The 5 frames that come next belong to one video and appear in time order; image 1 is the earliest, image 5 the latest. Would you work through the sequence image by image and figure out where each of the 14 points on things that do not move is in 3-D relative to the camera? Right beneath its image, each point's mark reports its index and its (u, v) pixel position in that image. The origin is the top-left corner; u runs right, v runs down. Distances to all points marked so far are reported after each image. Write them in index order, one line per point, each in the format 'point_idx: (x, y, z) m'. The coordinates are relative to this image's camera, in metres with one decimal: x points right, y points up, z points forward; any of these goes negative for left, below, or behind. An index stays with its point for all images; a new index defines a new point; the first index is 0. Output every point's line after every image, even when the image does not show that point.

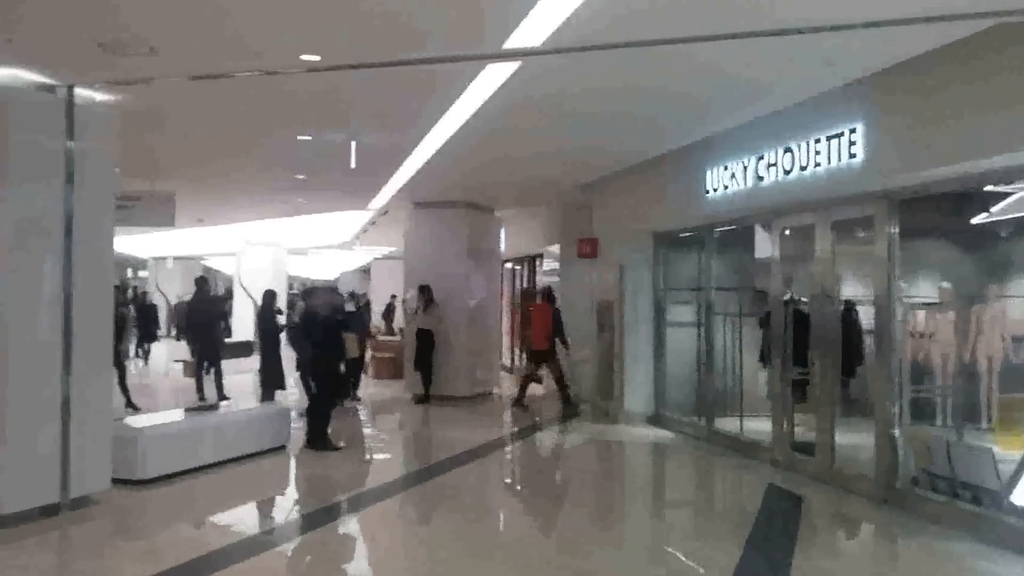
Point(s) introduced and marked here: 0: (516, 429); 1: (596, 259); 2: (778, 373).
0: (0.0, -0.9, +9.9) m
1: (+0.6, +0.2, +10.4) m
2: (+1.3, -0.4, +7.7) m
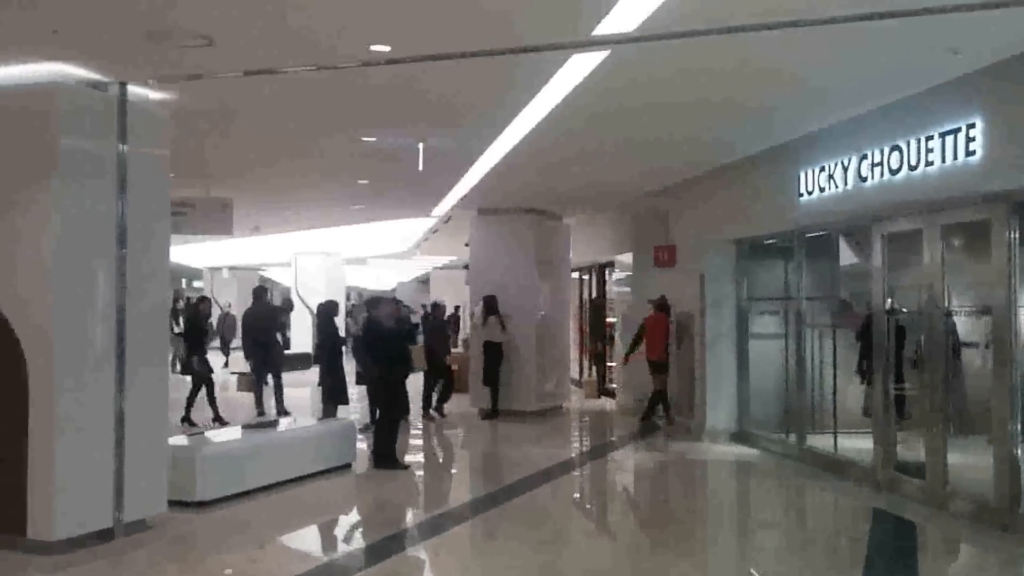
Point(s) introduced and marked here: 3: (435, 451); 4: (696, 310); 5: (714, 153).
0: (+0.5, -1.0, +9.4) m
1: (+1.1, +0.1, +9.9) m
2: (+1.7, -0.5, +7.1) m
3: (-0.5, -1.0, +9.4) m
4: (+1.1, -0.1, +9.2) m
5: (+1.1, +0.7, +8.0) m
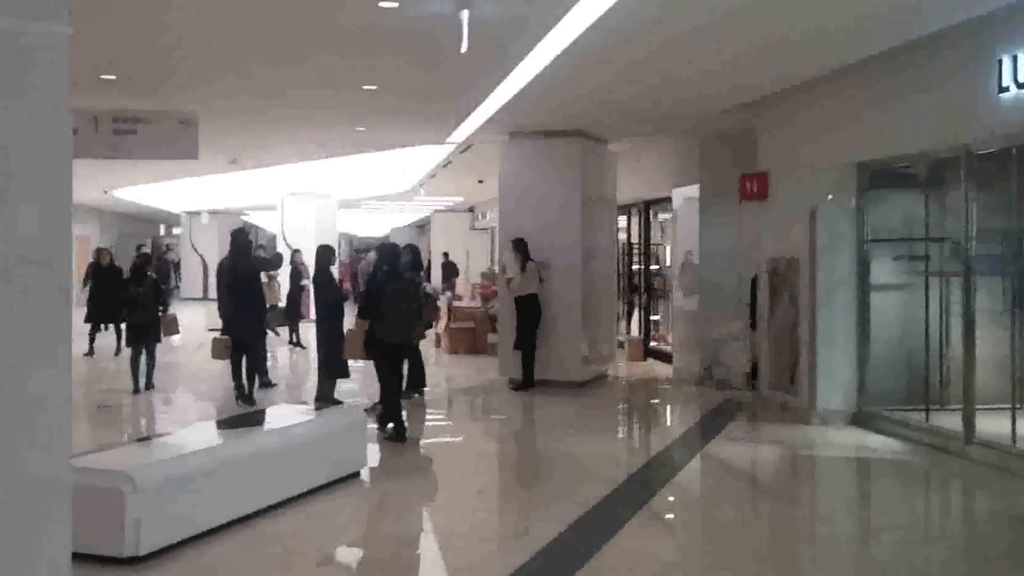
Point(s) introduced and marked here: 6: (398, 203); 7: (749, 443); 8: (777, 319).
0: (+0.7, -0.7, +7.4) m
1: (+1.3, +0.5, +7.8) m
2: (+2.0, -0.3, +5.1) m
3: (-0.2, -0.7, +7.4) m
4: (+1.4, +0.2, +7.2) m
5: (+1.3, +1.0, +5.9) m
6: (-1.3, +1.0, +17.9) m
7: (+1.0, -0.7, +6.6) m
8: (+1.3, -0.2, +7.6) m
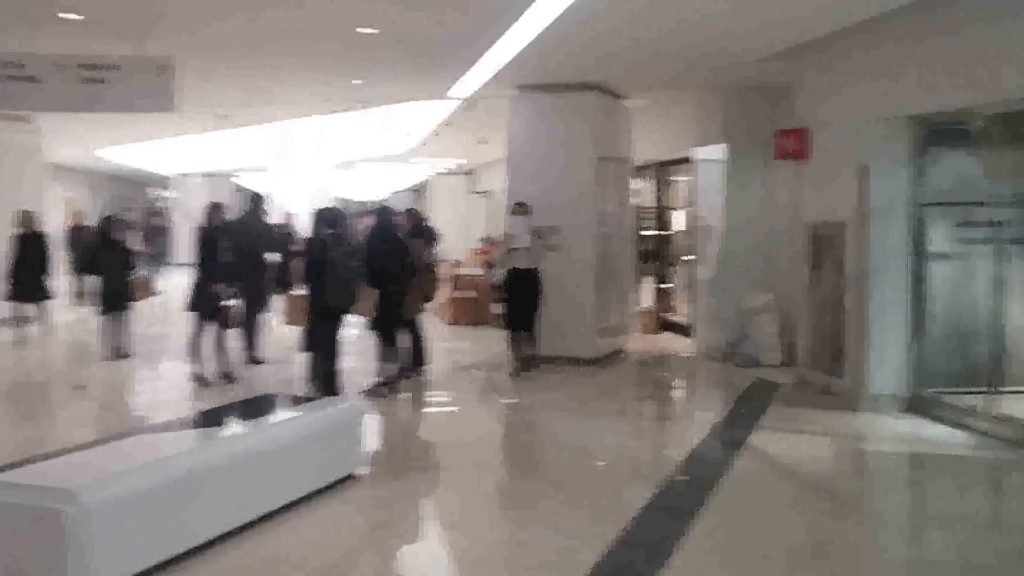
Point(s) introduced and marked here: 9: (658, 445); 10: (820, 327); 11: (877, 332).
0: (+0.8, -0.5, +6.7) m
1: (+1.4, +0.6, +7.1) m
2: (+2.0, -0.2, +4.4) m
3: (-0.2, -0.6, +6.7) m
4: (+1.4, +0.3, +6.5) m
5: (+1.4, +1.1, +5.2) m
6: (-1.3, +1.4, +17.2) m
7: (+1.1, -0.6, +5.9) m
8: (+1.4, 0.0, +6.8) m
9: (+0.6, -0.6, +5.8) m
10: (+1.4, -0.2, +6.9) m
11: (+1.5, -0.2, +6.3) m
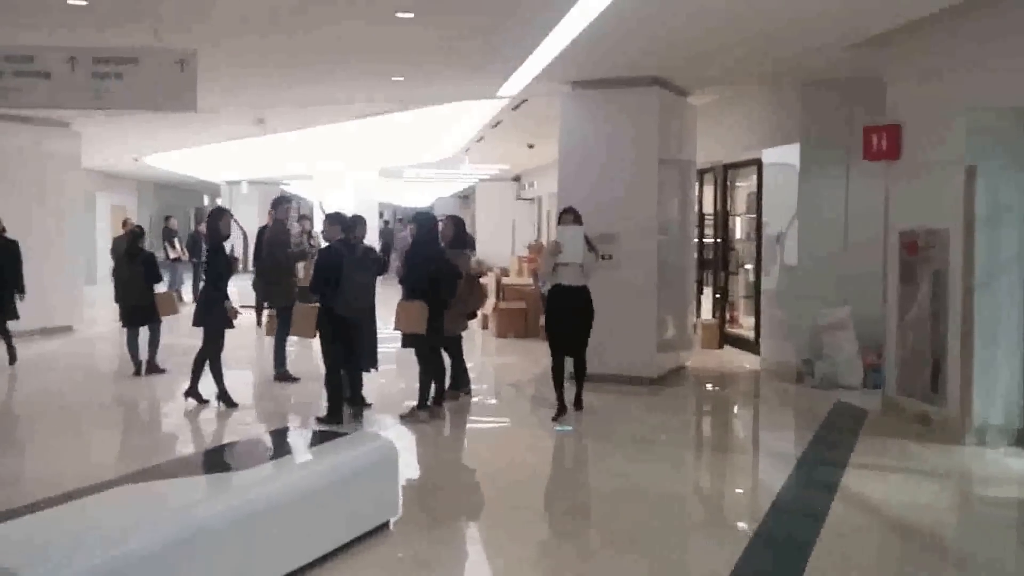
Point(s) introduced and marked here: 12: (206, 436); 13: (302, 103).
0: (+1.0, -0.6, +6.0) m
1: (+1.6, +0.5, +6.4) m
2: (+2.2, -0.2, +3.7) m
3: (0.0, -0.6, +6.1) m
4: (+1.6, +0.2, +5.8) m
5: (+1.6, +1.0, +4.5) m
6: (-0.8, +1.3, +16.5) m
7: (+1.3, -0.6, +5.2) m
8: (+1.6, -0.1, +6.1) m
9: (+0.7, -0.7, +5.1) m
10: (+1.6, -0.2, +6.1) m
11: (+1.7, -0.2, +5.6) m
12: (-1.3, -0.6, +6.3) m
13: (-1.3, +1.2, +9.6) m
